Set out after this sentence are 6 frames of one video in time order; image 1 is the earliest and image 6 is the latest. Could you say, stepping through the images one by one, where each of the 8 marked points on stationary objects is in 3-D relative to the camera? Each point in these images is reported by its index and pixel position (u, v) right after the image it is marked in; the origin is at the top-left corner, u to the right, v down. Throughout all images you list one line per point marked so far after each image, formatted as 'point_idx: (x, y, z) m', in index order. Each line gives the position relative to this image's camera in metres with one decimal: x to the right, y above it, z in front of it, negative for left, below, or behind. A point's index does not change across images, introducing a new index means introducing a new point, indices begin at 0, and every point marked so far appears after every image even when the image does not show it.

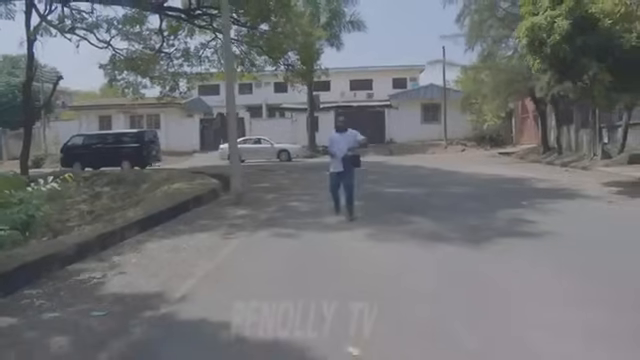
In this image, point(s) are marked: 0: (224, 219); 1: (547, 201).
0: (-1.4, -0.6, +13.5) m
1: (+4.1, -0.4, +16.3) m
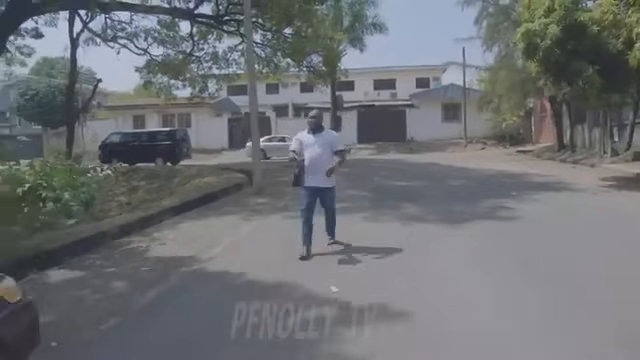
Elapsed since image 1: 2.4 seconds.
0: (-1.3, -0.4, +15.5) m
1: (+4.3, -0.3, +18.1) m
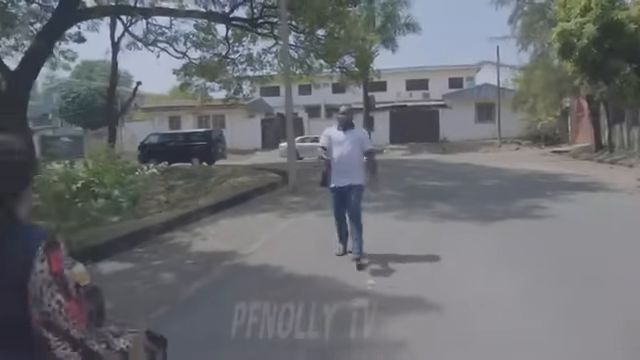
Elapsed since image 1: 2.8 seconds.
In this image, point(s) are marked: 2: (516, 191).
0: (-0.7, -0.4, +15.9) m
1: (+5.0, -0.3, +18.3) m
2: (+4.1, -0.2, +18.8) m
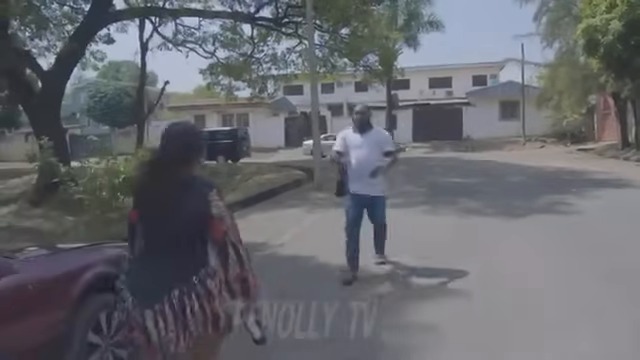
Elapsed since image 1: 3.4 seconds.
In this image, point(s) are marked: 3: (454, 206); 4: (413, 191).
0: (-0.2, -0.4, +16.2) m
1: (+5.5, -0.2, +18.5) m
2: (+4.6, -0.1, +19.0) m
3: (+2.3, -0.4, +15.3) m
4: (+1.9, -0.2, +18.3) m
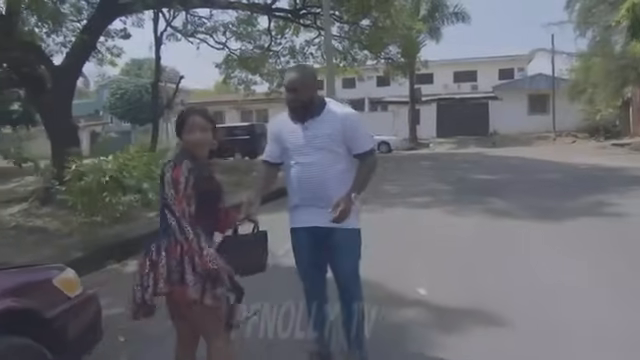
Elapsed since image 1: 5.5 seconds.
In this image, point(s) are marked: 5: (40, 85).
0: (+0.1, -0.3, +14.7) m
1: (+5.9, -0.2, +16.8) m
2: (+4.9, -0.1, +17.3) m
3: (+2.5, -0.4, +13.7) m
4: (+2.2, -0.2, +16.8) m
5: (-6.0, +2.0, +19.2) m
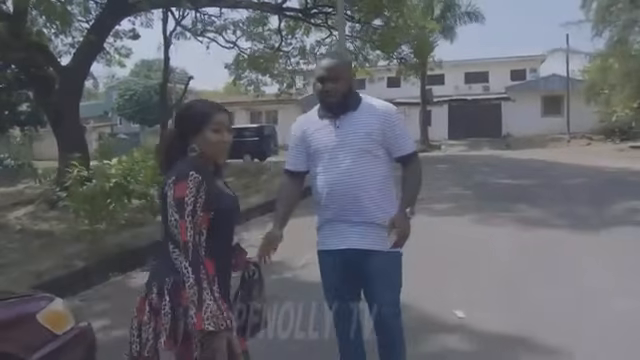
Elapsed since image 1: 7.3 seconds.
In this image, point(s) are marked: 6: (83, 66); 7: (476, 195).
0: (+0.3, -0.4, +14.1) m
1: (+6.1, -0.2, +16.2) m
2: (+5.2, -0.2, +16.7) m
3: (+2.7, -0.5, +13.1) m
4: (+2.5, -0.3, +16.1) m
5: (-5.7, +2.0, +18.7) m
6: (-5.0, +2.4, +18.7) m
7: (+2.6, -0.3, +15.4) m
